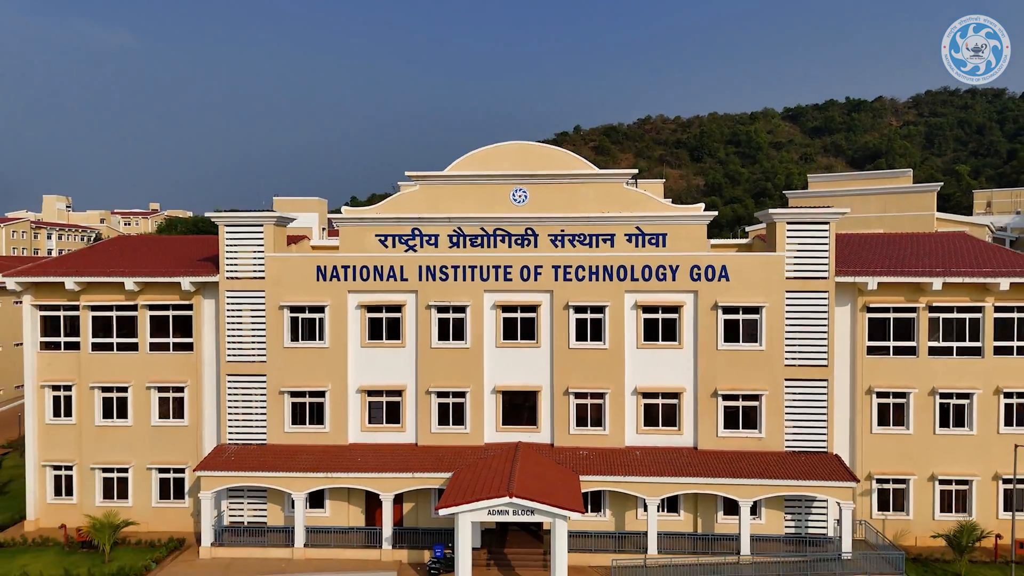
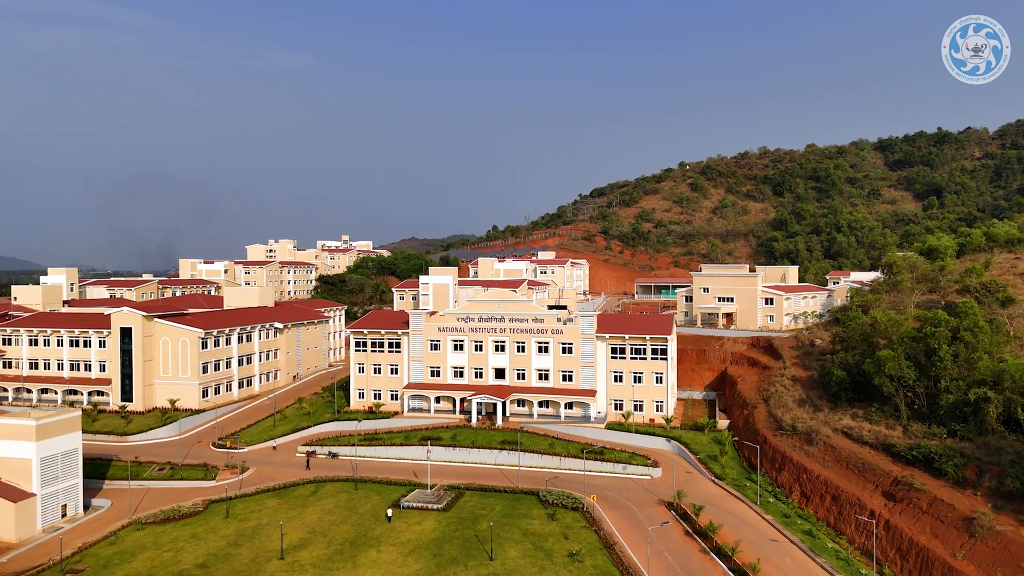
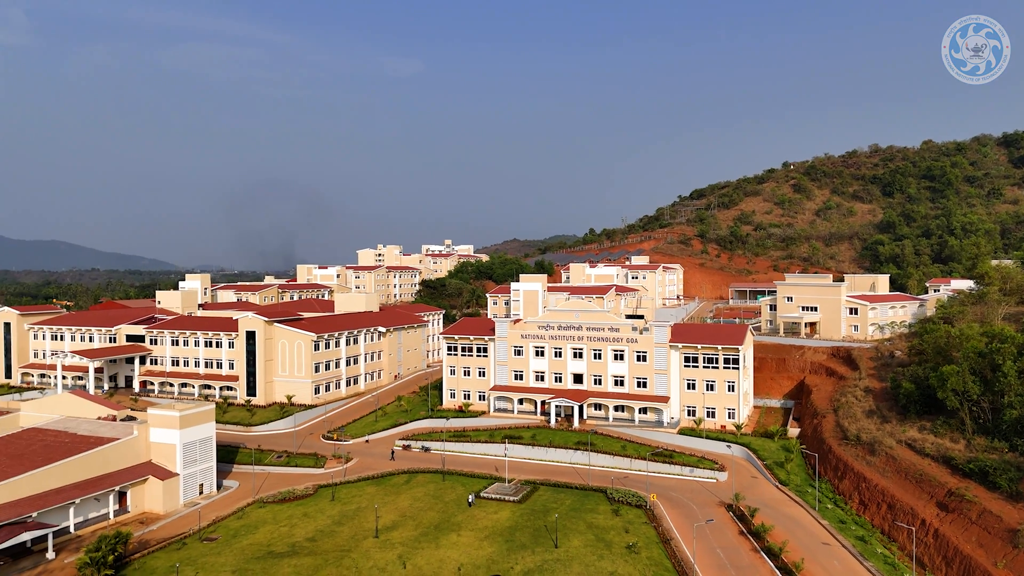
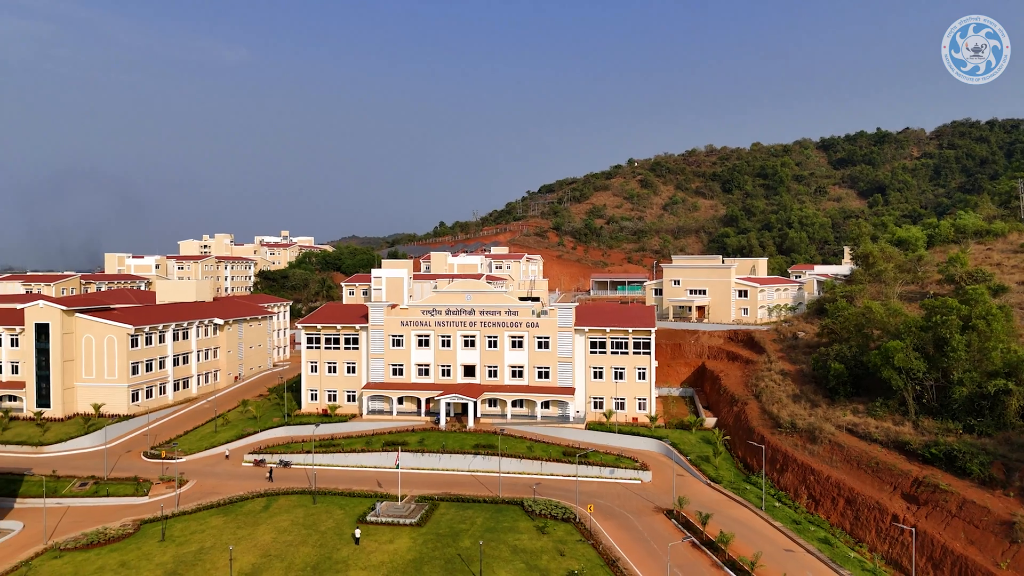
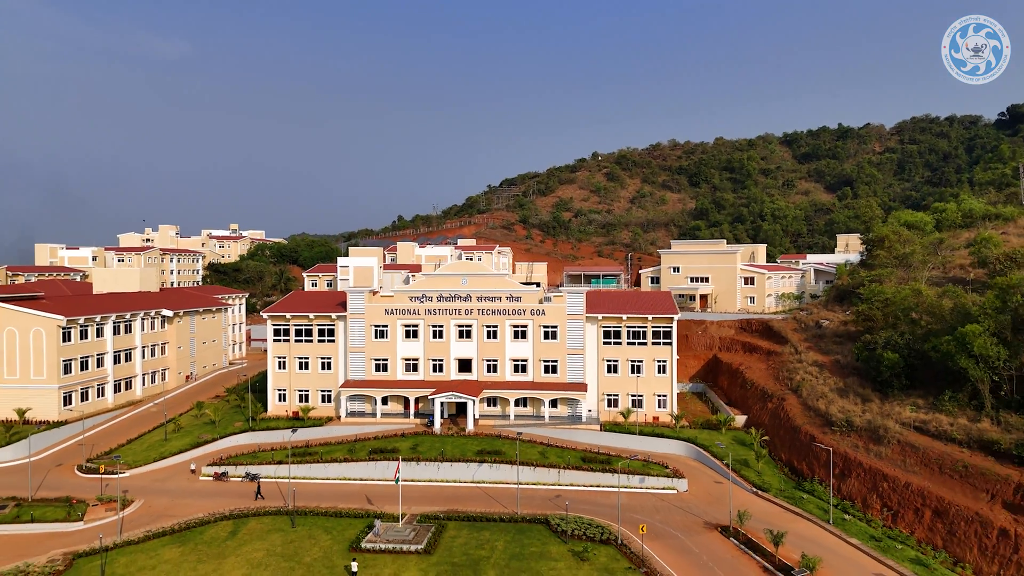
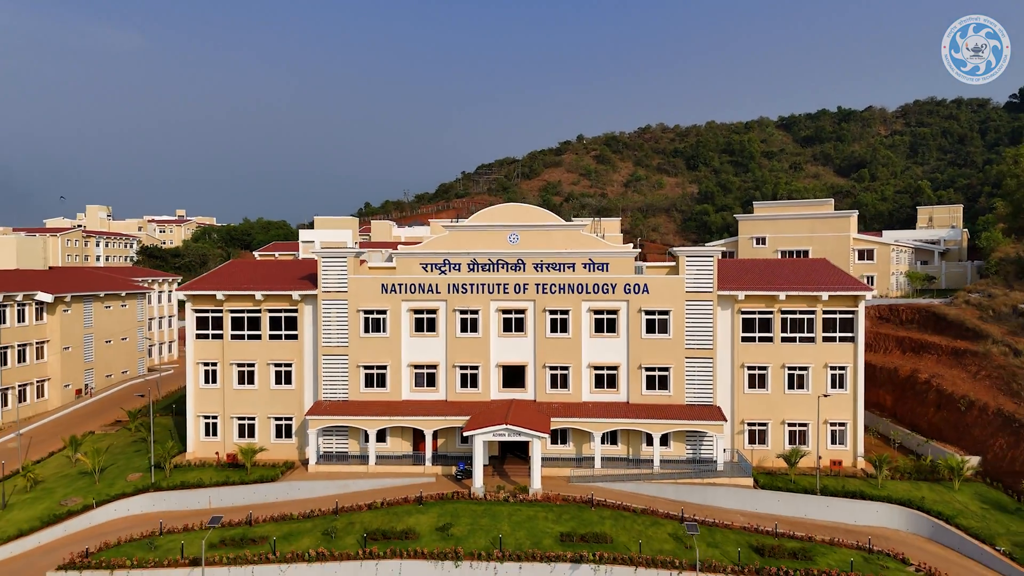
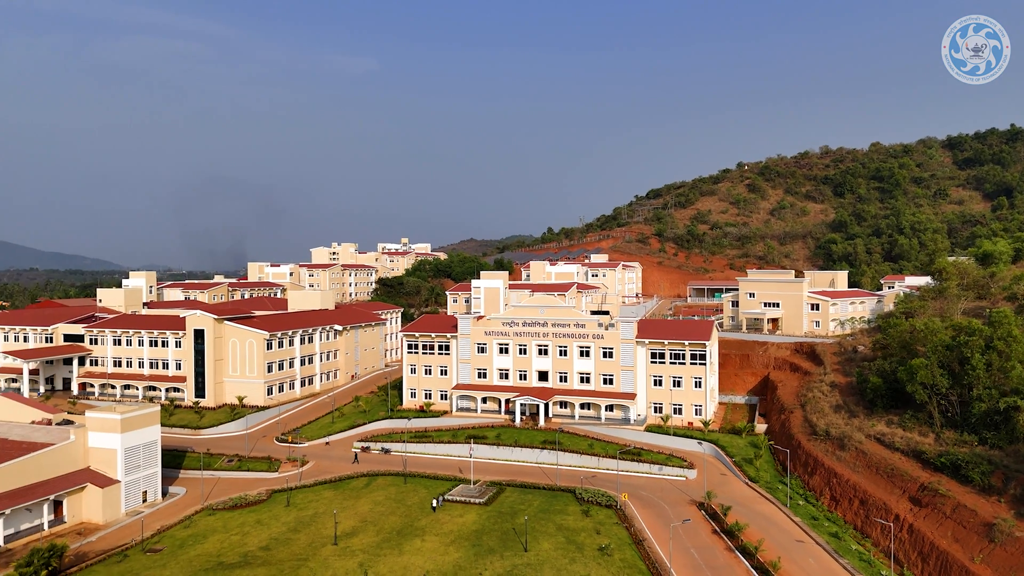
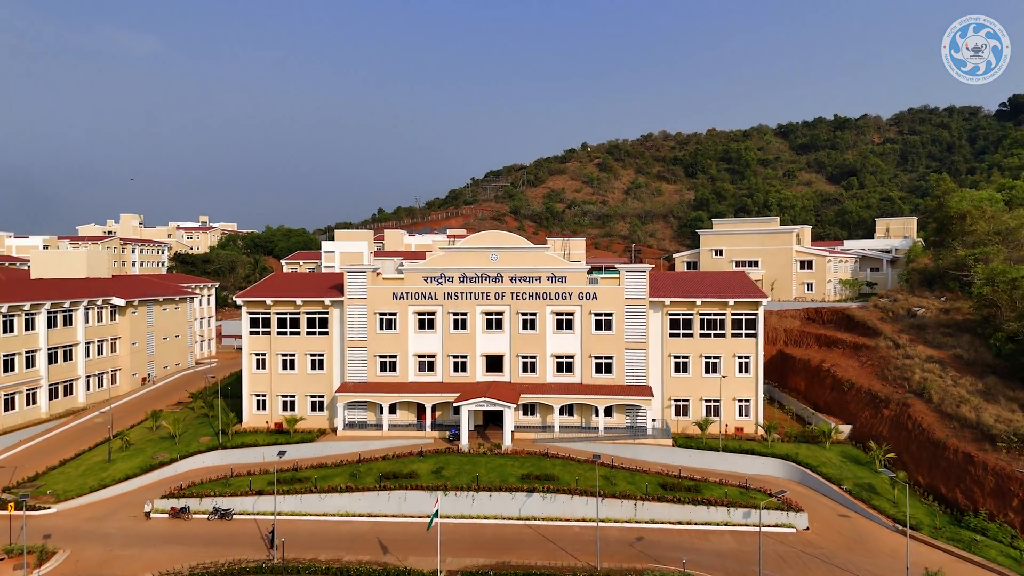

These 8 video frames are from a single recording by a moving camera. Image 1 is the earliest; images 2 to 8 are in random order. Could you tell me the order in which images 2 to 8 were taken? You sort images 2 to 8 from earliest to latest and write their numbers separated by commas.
6, 8, 5, 4, 2, 7, 3
